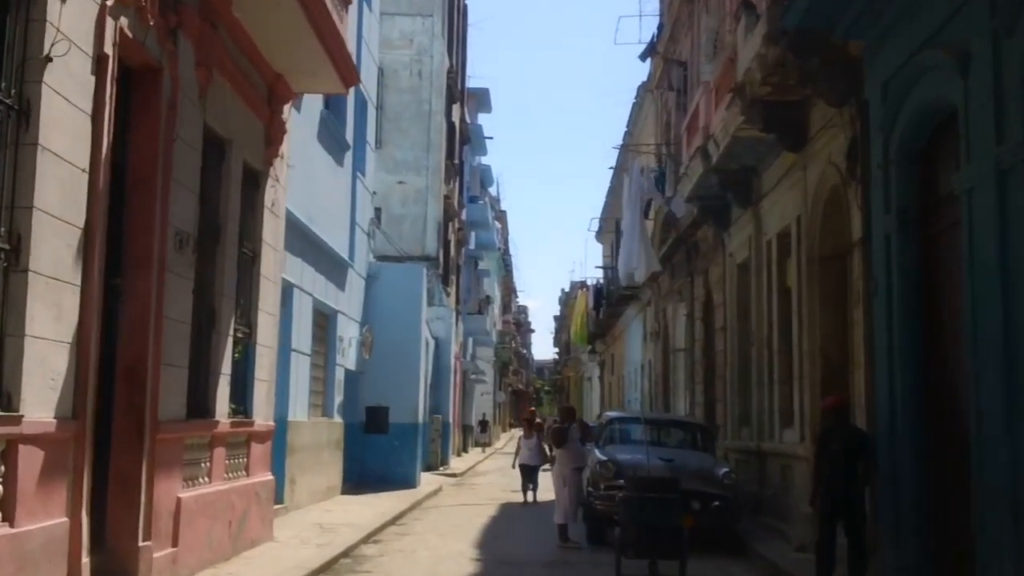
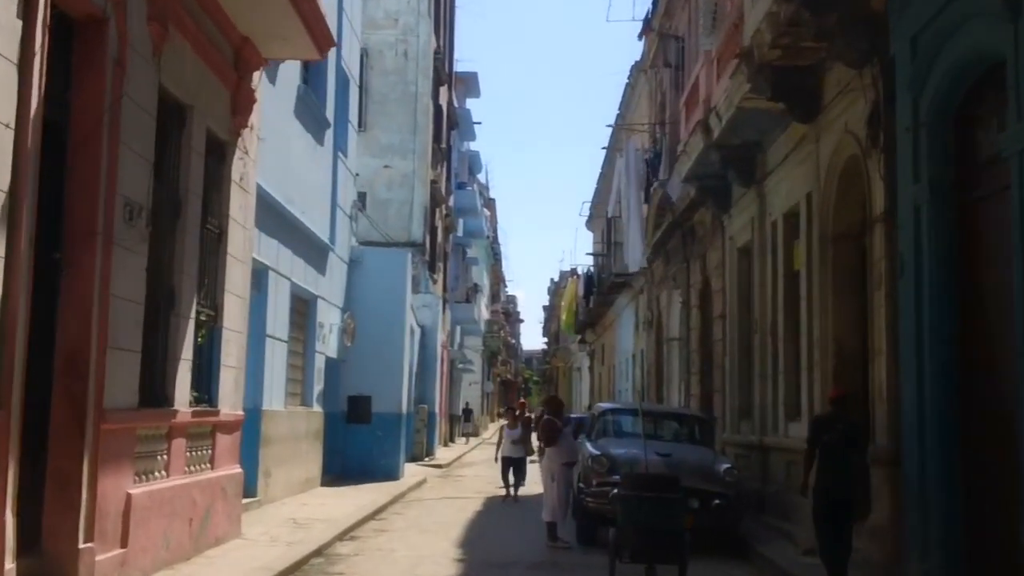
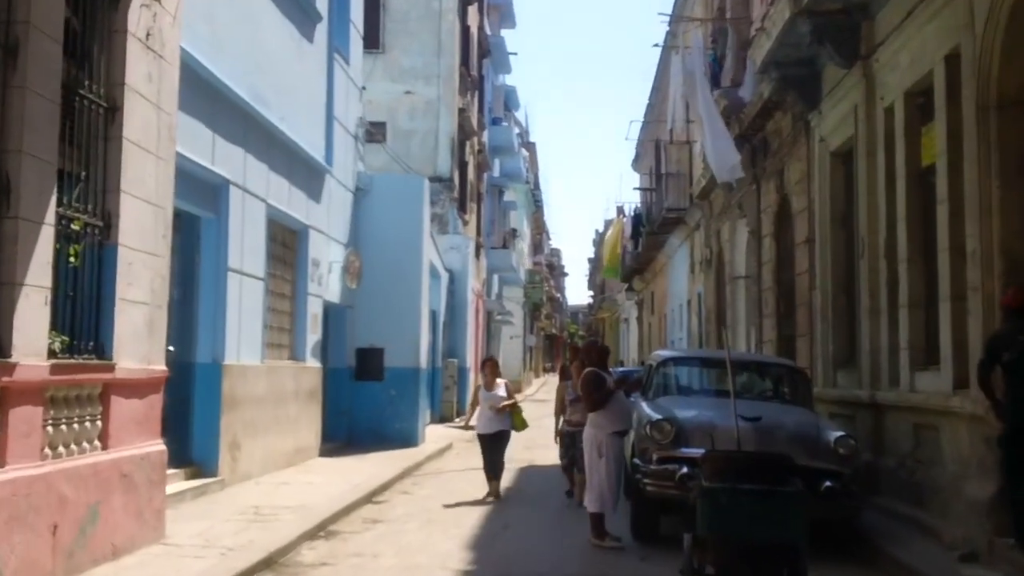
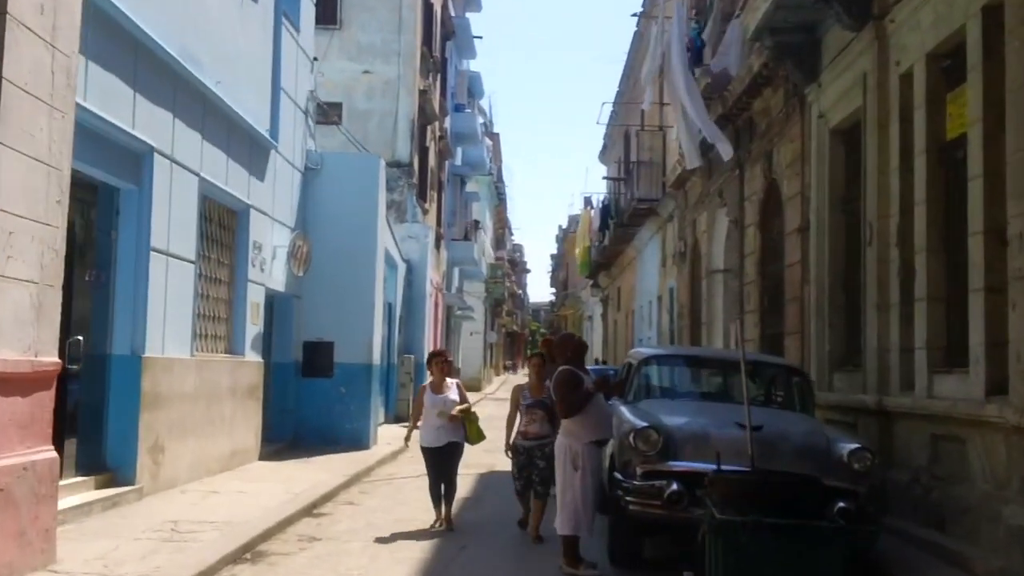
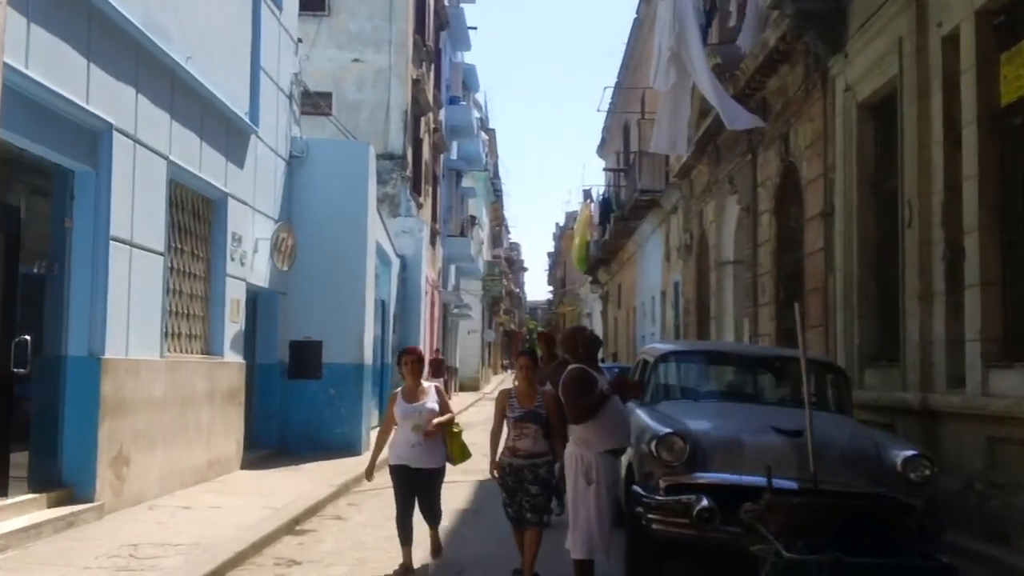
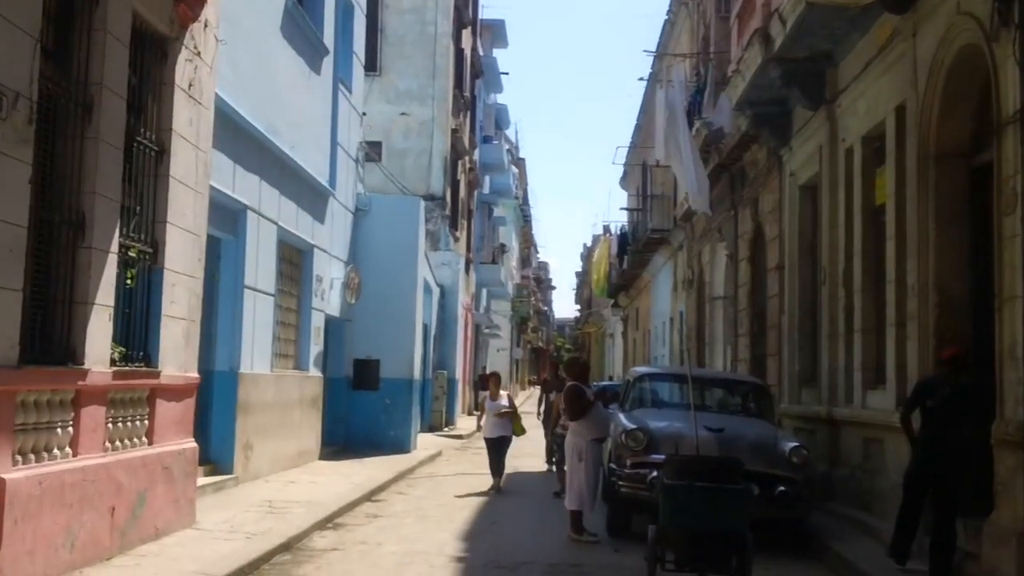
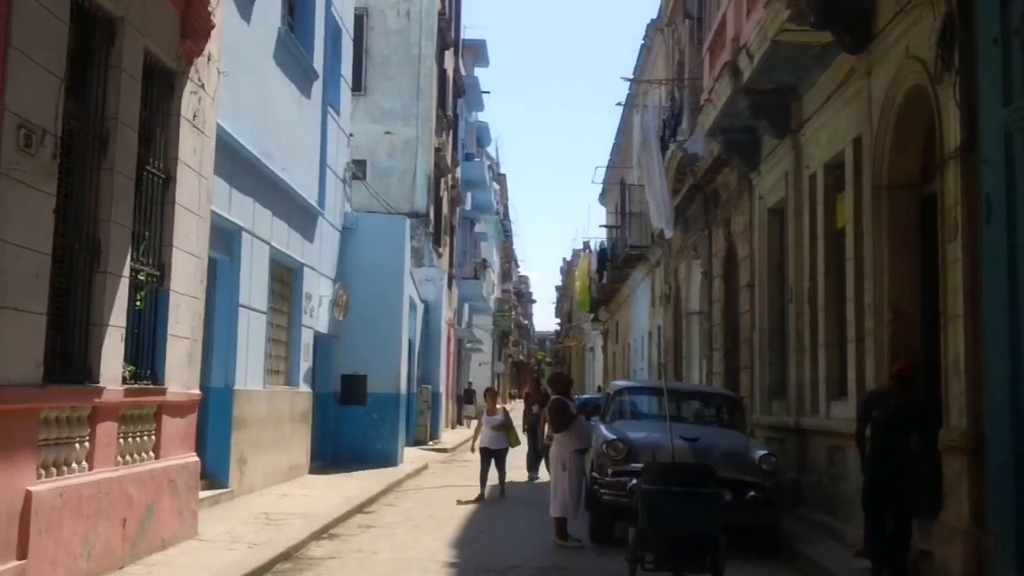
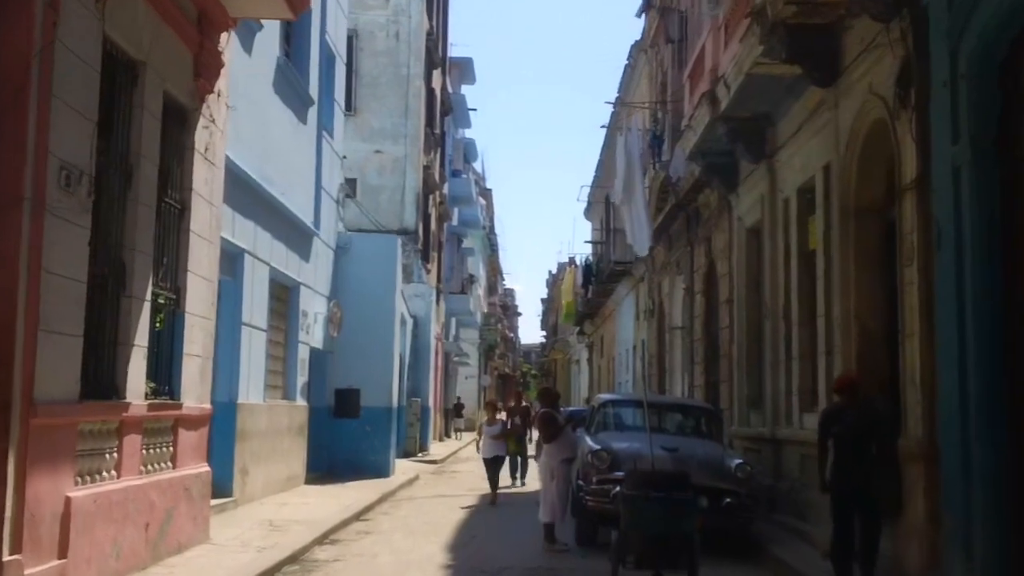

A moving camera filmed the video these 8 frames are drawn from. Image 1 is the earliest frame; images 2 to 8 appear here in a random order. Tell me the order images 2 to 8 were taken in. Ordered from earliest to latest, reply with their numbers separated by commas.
2, 8, 7, 6, 3, 4, 5
